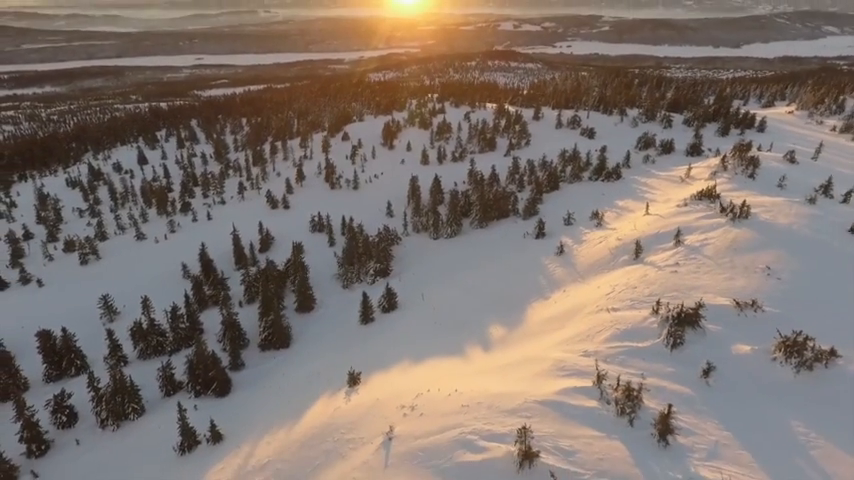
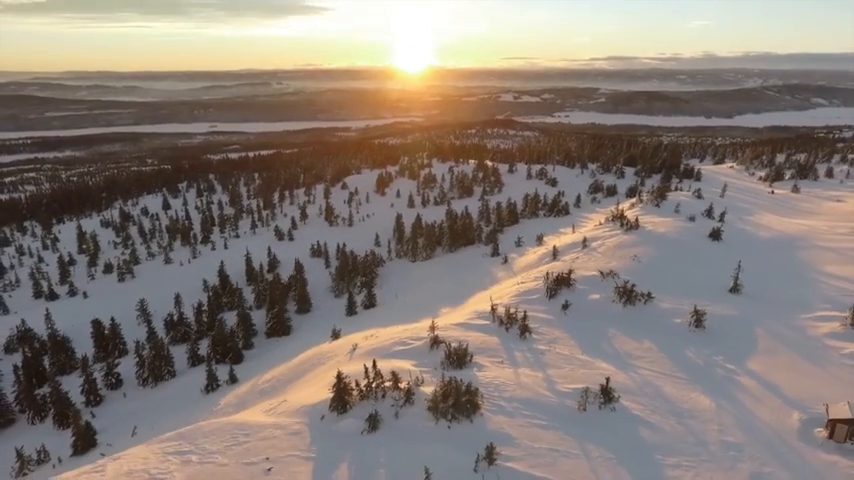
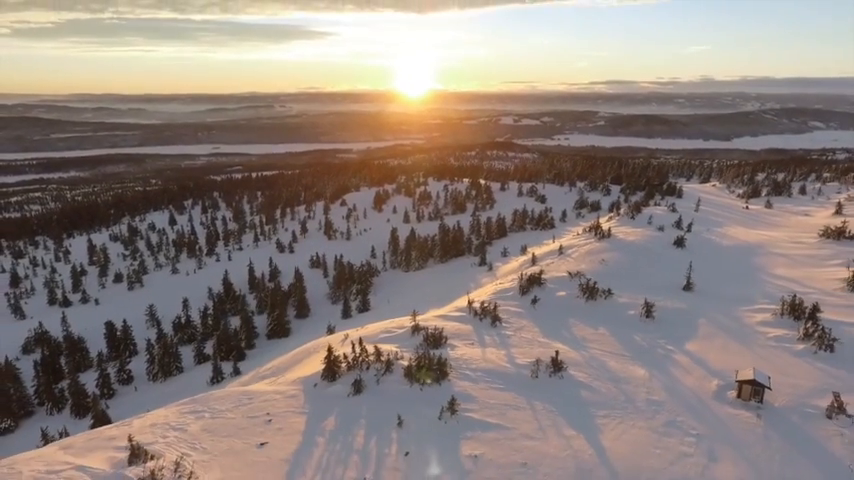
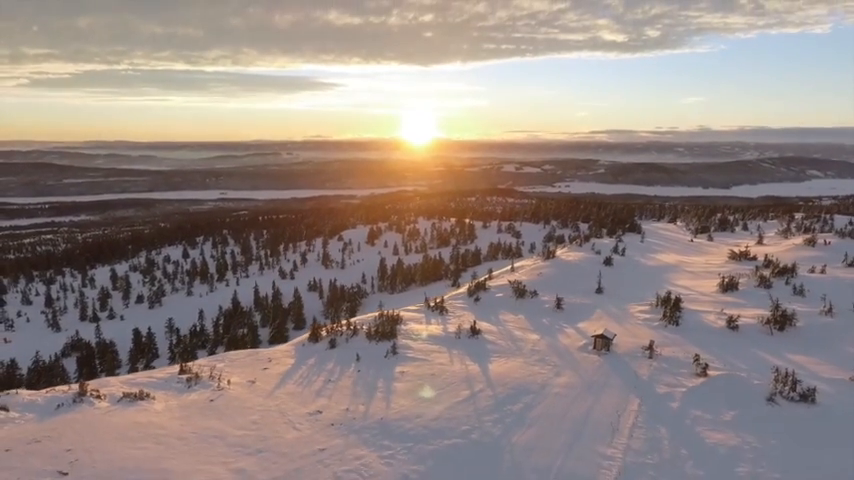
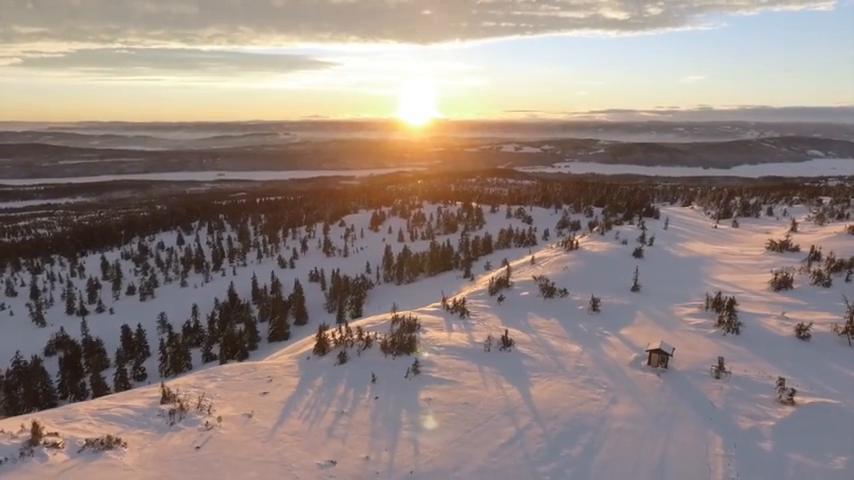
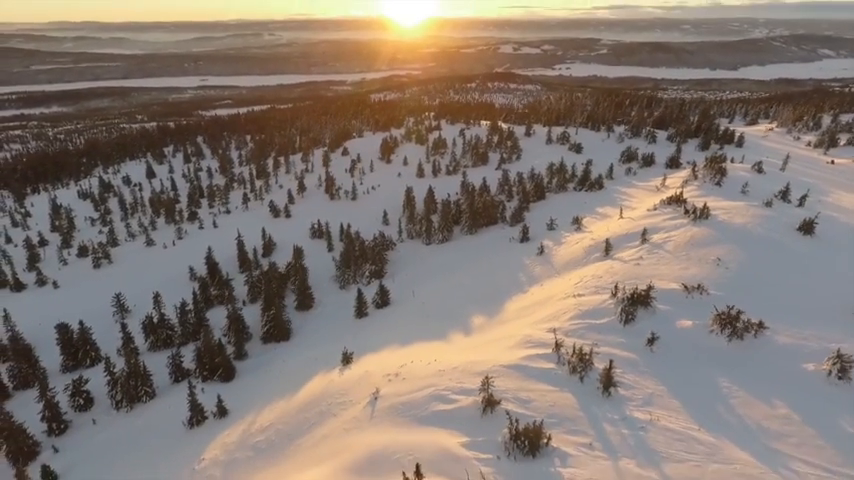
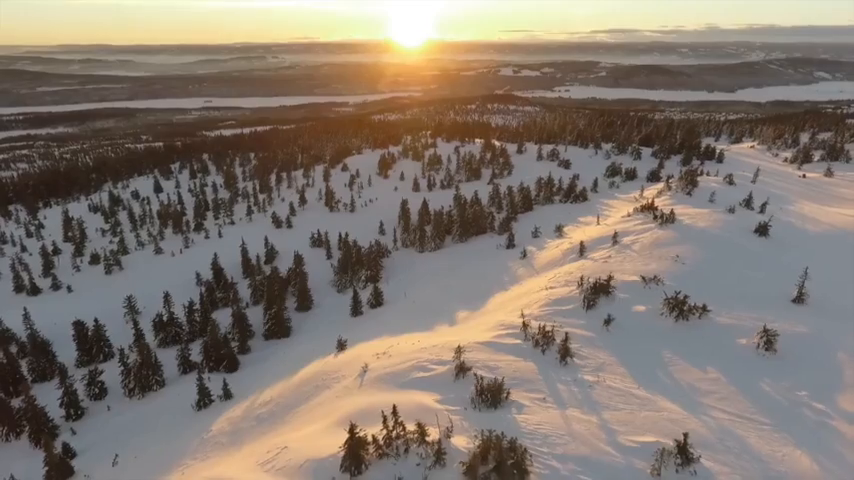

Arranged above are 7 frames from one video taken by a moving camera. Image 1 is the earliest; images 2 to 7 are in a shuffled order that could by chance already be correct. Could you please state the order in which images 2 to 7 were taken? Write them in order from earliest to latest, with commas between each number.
6, 7, 2, 3, 5, 4
